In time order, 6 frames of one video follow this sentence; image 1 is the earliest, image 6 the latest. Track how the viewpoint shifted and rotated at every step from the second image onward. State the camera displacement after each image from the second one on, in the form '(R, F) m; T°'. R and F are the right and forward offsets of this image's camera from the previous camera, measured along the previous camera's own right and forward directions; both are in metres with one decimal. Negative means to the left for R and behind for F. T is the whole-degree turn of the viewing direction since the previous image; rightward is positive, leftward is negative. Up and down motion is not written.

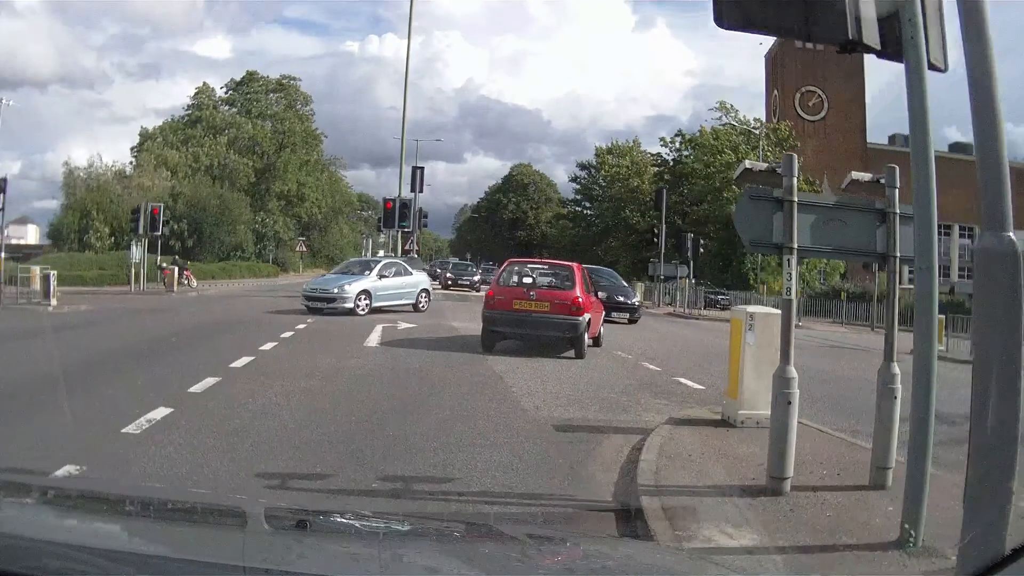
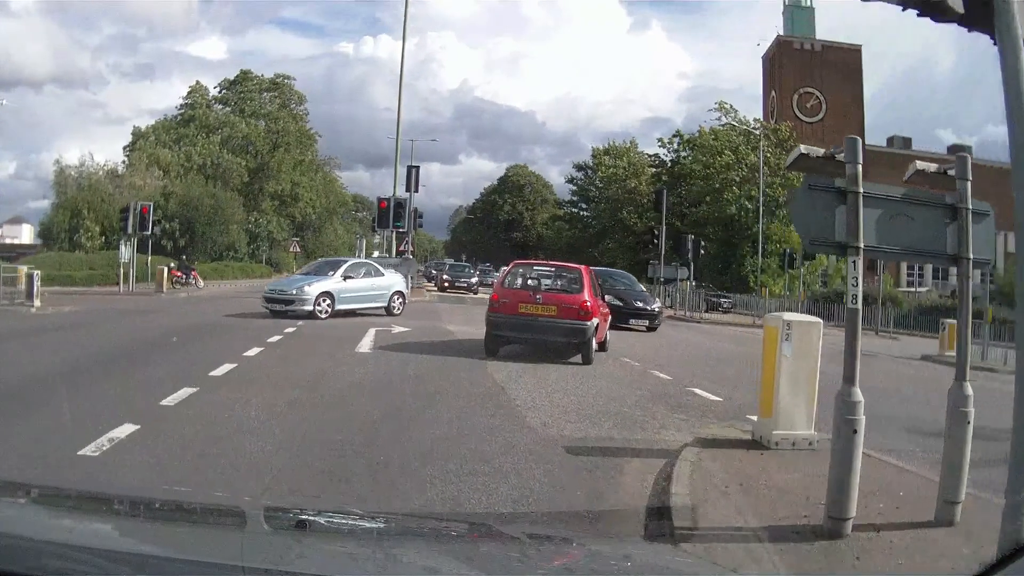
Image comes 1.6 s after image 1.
(-0.1, +0.8) m; 0°
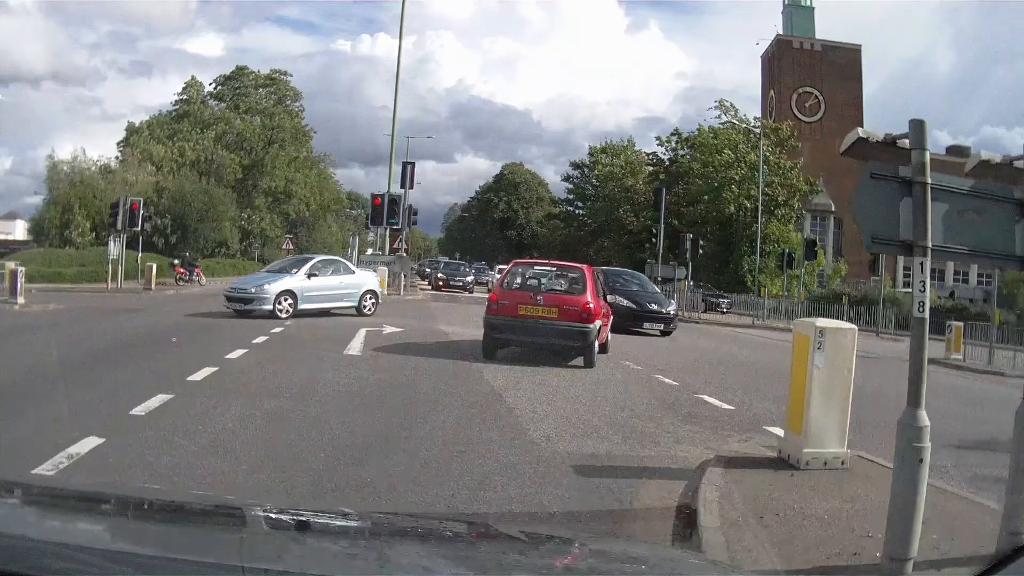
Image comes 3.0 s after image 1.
(-0.1, +0.6) m; 0°
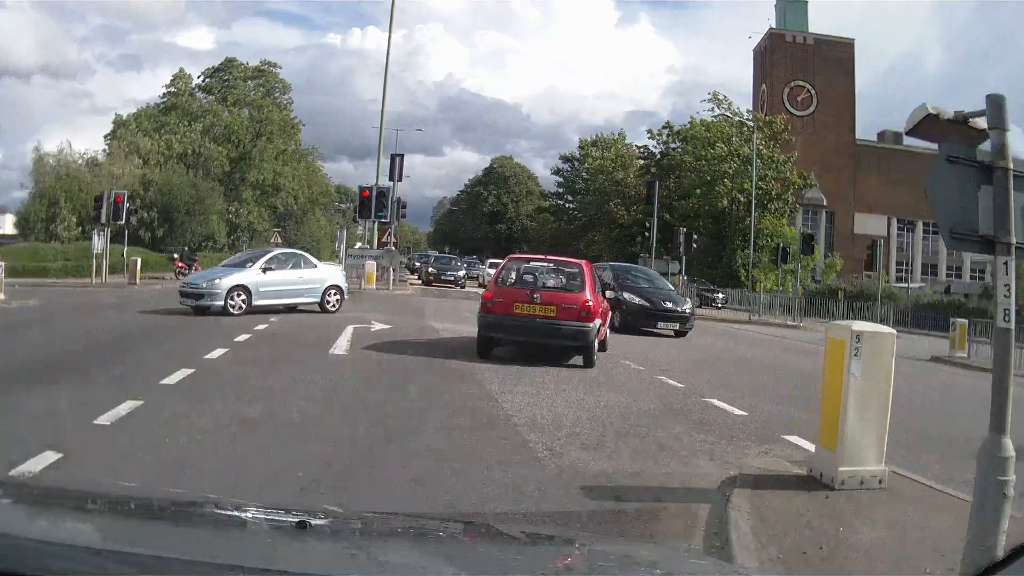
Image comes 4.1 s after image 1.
(-0.1, +0.6) m; +1°
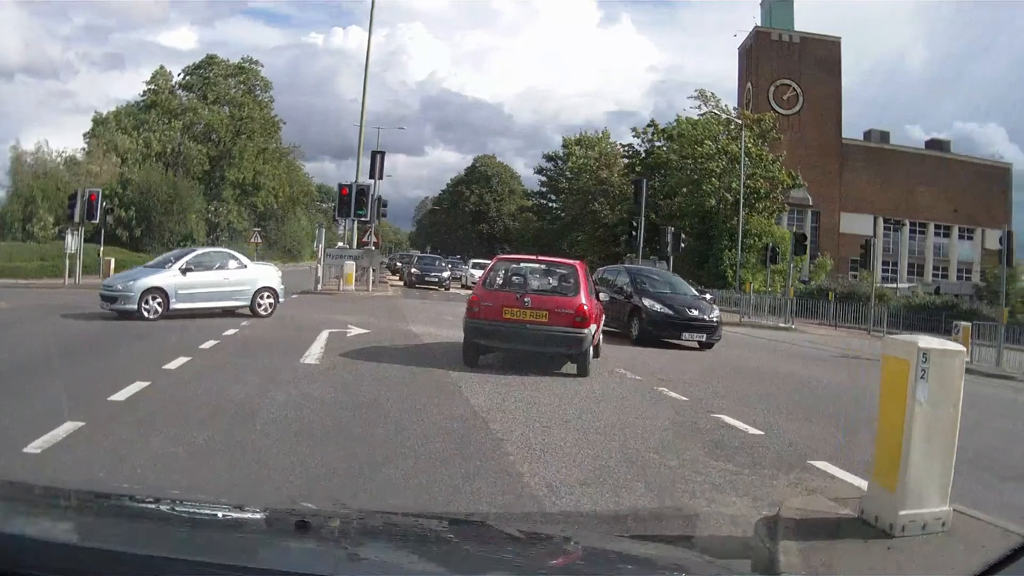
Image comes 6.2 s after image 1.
(-0.1, +0.9) m; +1°
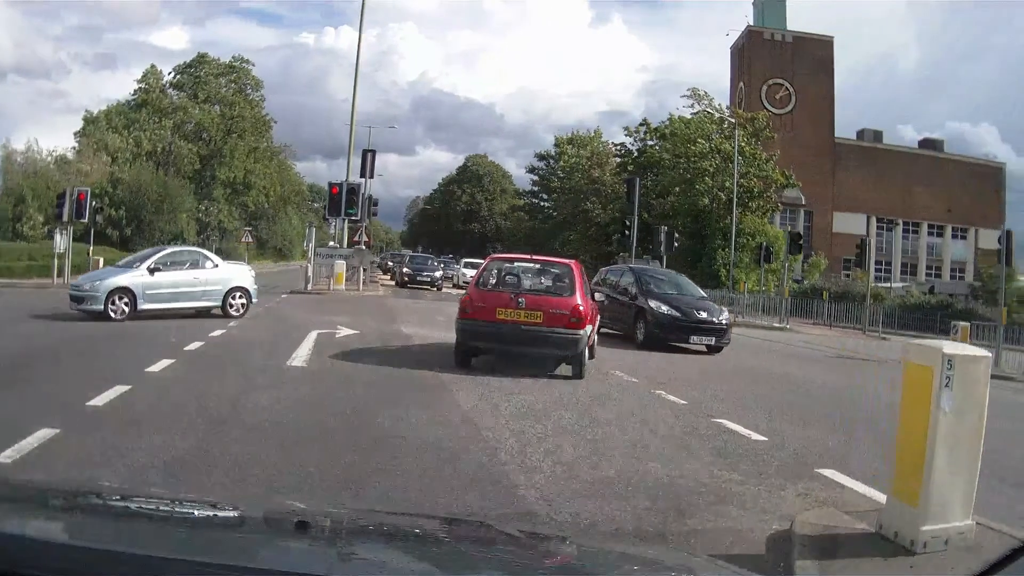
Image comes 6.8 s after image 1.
(0.0, +0.3) m; +1°
